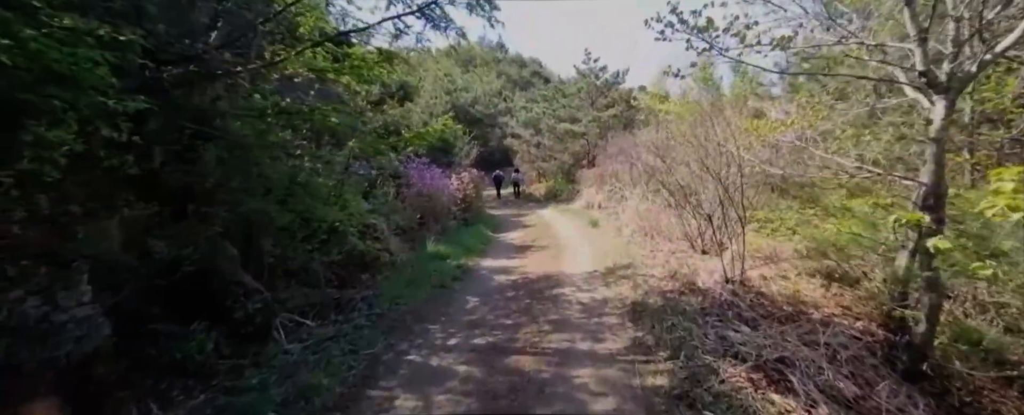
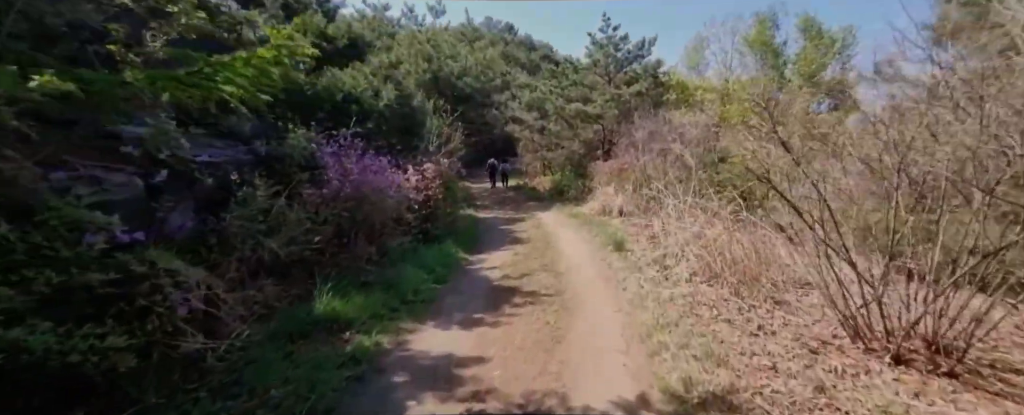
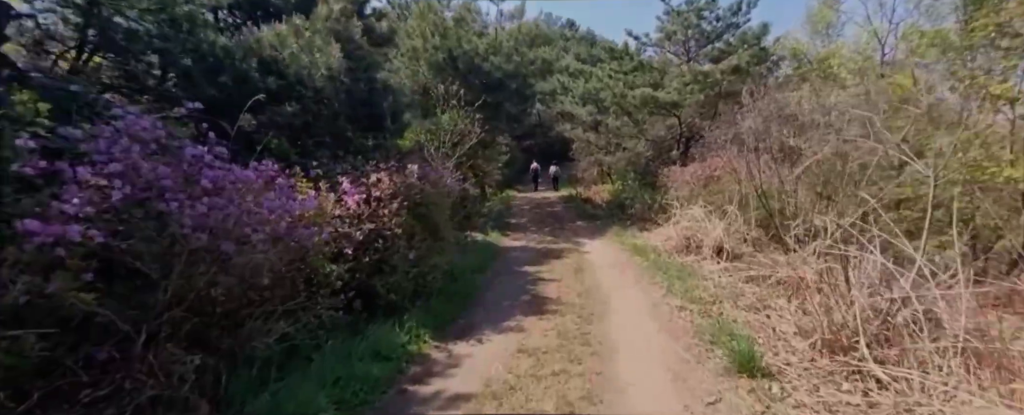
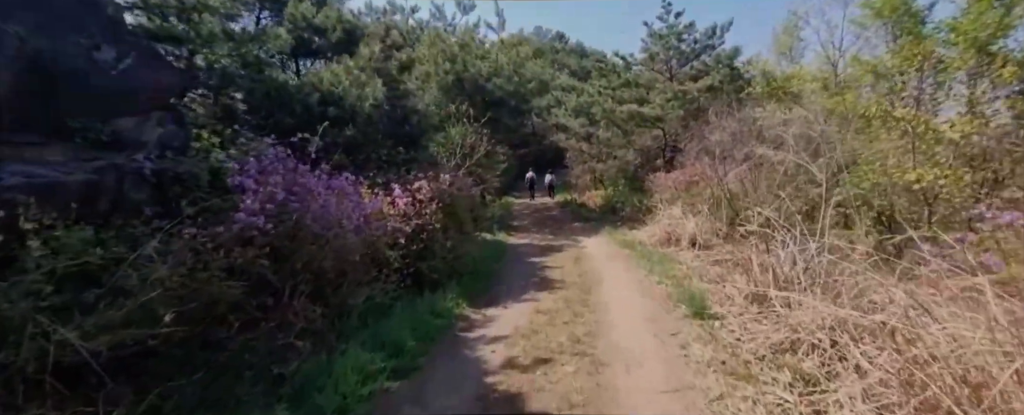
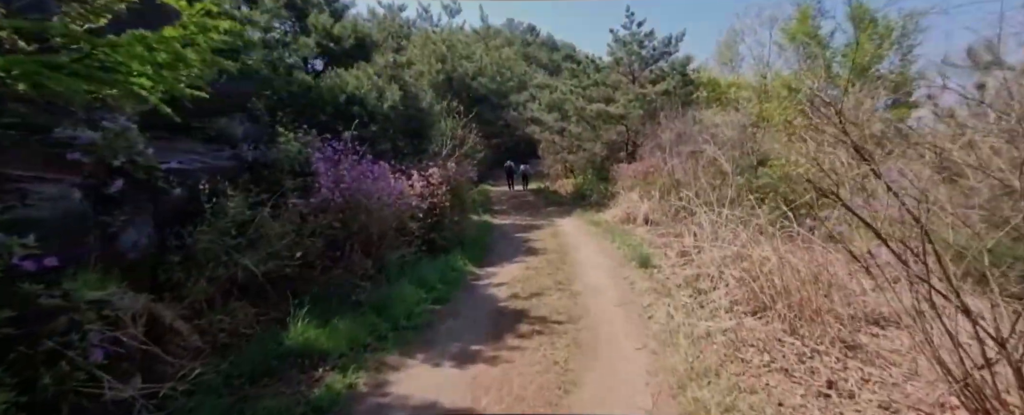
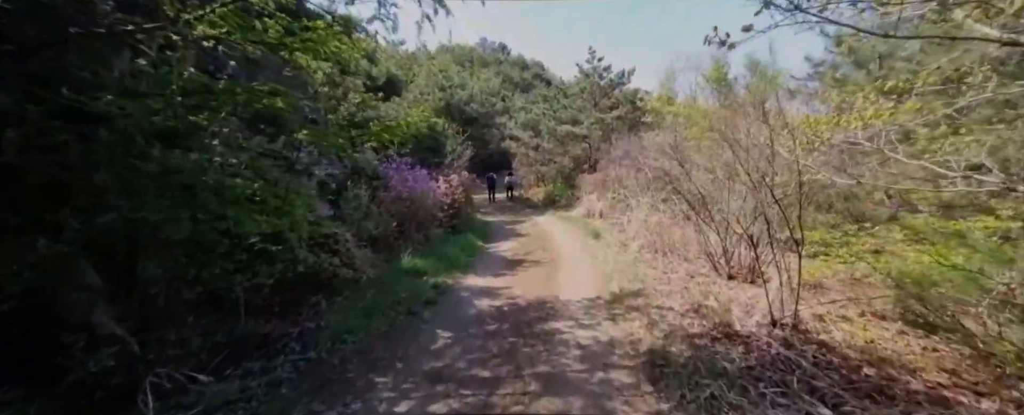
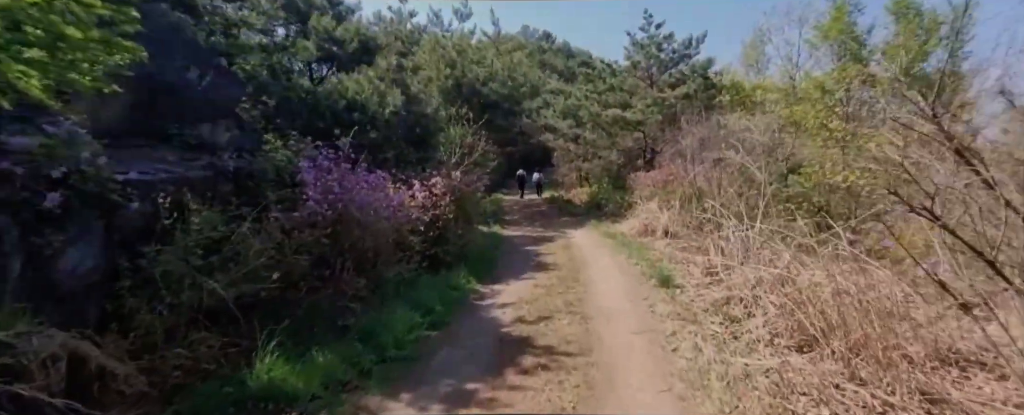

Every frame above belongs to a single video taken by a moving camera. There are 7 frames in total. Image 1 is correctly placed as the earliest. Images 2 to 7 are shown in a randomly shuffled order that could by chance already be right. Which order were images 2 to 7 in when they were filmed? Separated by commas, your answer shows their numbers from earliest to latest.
6, 2, 5, 7, 4, 3
